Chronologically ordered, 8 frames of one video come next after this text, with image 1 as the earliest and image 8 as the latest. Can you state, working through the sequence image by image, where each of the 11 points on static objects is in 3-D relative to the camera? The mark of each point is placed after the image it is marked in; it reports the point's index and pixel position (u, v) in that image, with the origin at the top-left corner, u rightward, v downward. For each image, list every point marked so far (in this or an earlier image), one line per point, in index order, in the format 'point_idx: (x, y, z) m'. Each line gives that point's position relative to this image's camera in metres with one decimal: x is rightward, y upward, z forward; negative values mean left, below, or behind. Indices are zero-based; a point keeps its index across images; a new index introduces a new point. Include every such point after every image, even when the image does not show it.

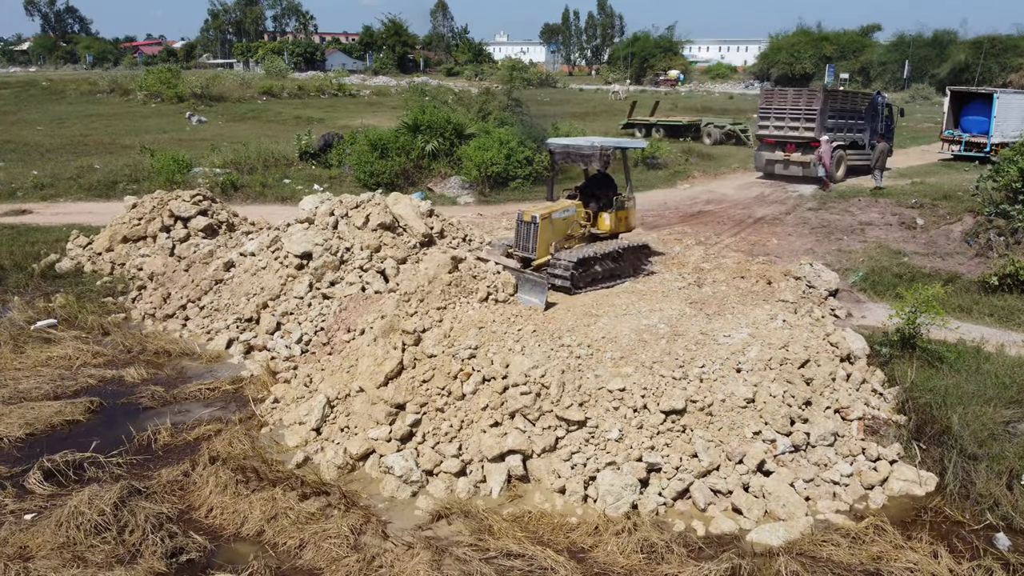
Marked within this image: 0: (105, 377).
0: (-4.7, -1.0, +8.4) m
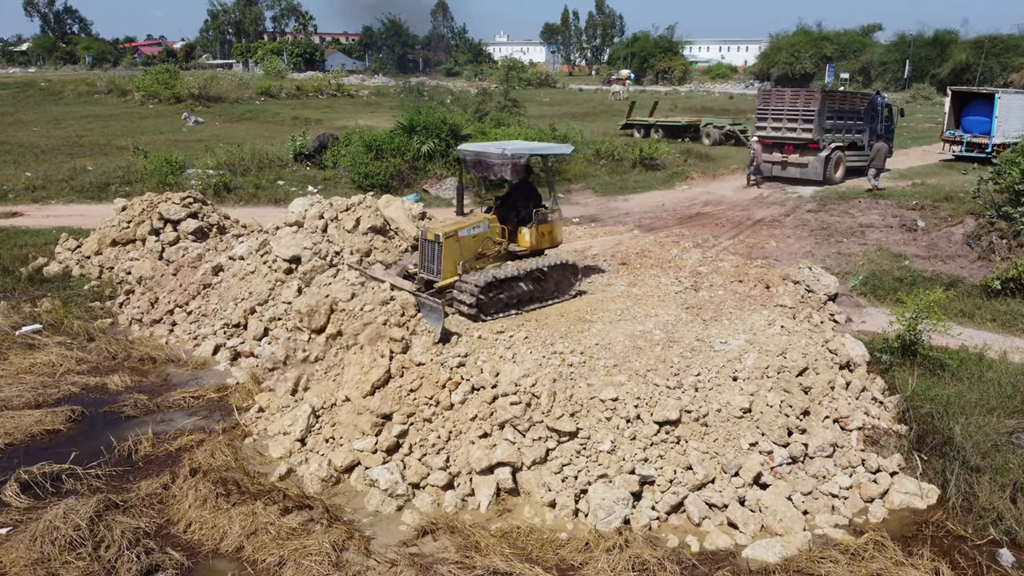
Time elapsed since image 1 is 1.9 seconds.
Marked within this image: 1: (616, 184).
0: (-4.8, -1.1, +8.3) m
1: (+2.6, +2.6, +18.4) m
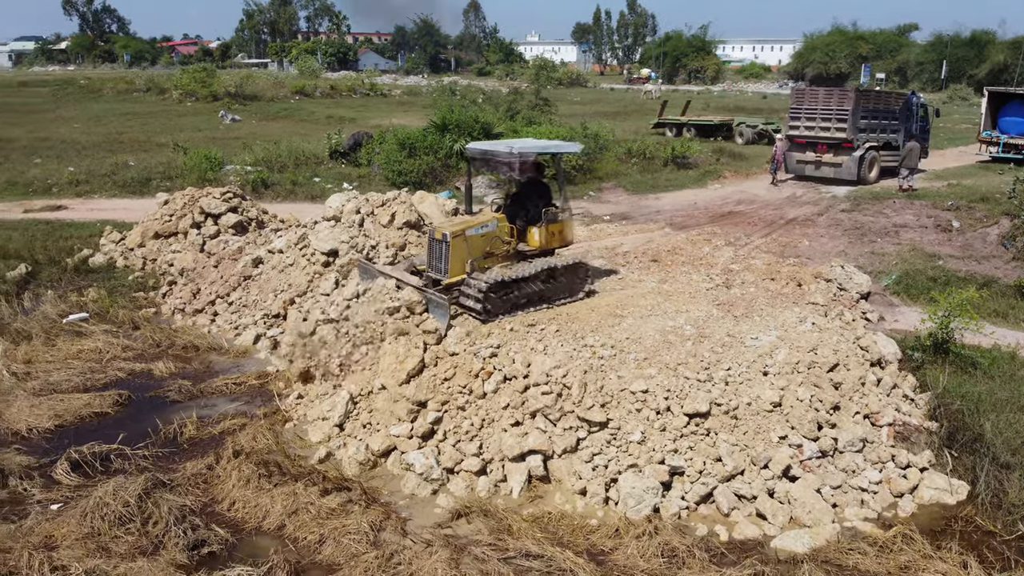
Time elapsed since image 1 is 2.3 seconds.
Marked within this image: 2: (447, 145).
0: (-4.4, -1.0, +8.6) m
1: (+3.4, +2.6, +18.4) m
2: (-1.6, +3.5, +18.3) m
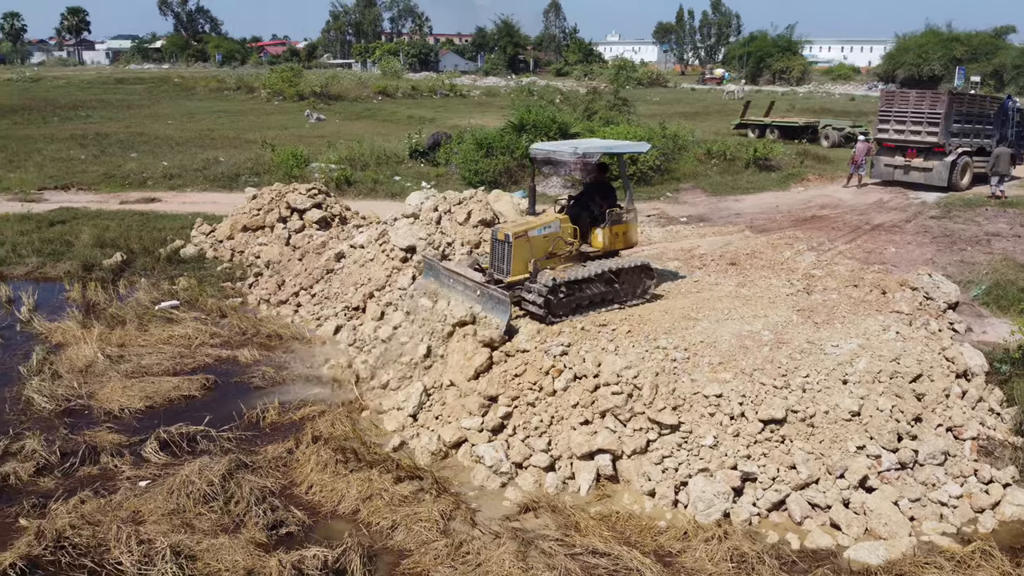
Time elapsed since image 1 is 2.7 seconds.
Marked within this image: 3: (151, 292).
0: (-3.6, -0.8, +9.0) m
1: (+5.2, +2.5, +18.1) m
2: (+0.3, +3.6, +18.5) m
3: (-5.5, -0.1, +11.2) m
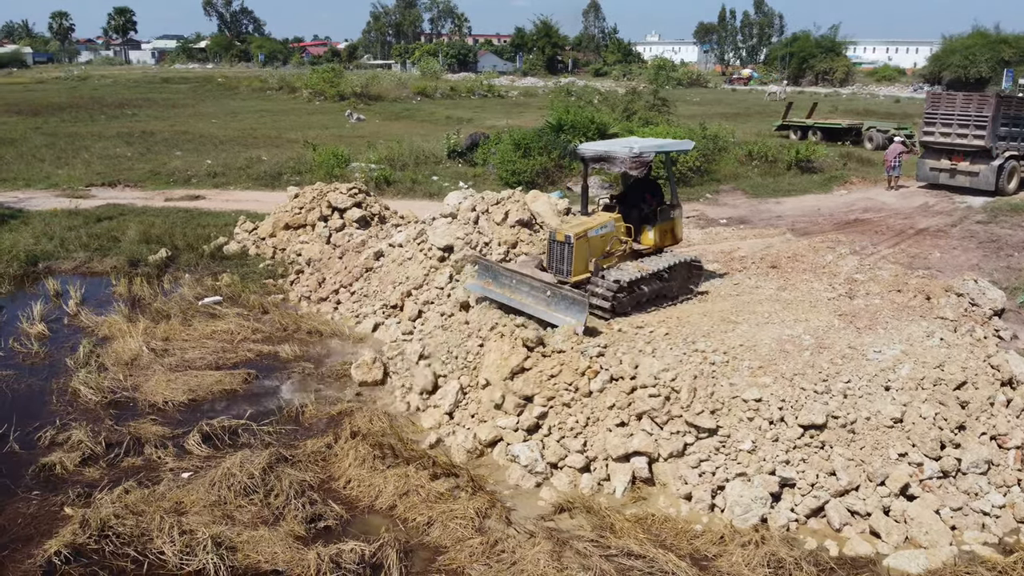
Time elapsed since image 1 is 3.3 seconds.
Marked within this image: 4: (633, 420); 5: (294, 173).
0: (-3.1, -0.8, +9.2) m
1: (+6.1, +2.4, +17.8) m
2: (+1.2, +3.5, +18.4) m
3: (-4.9, 0.0, +11.5) m
4: (+1.1, -1.2, +6.6) m
5: (-5.5, +2.9, +18.9) m
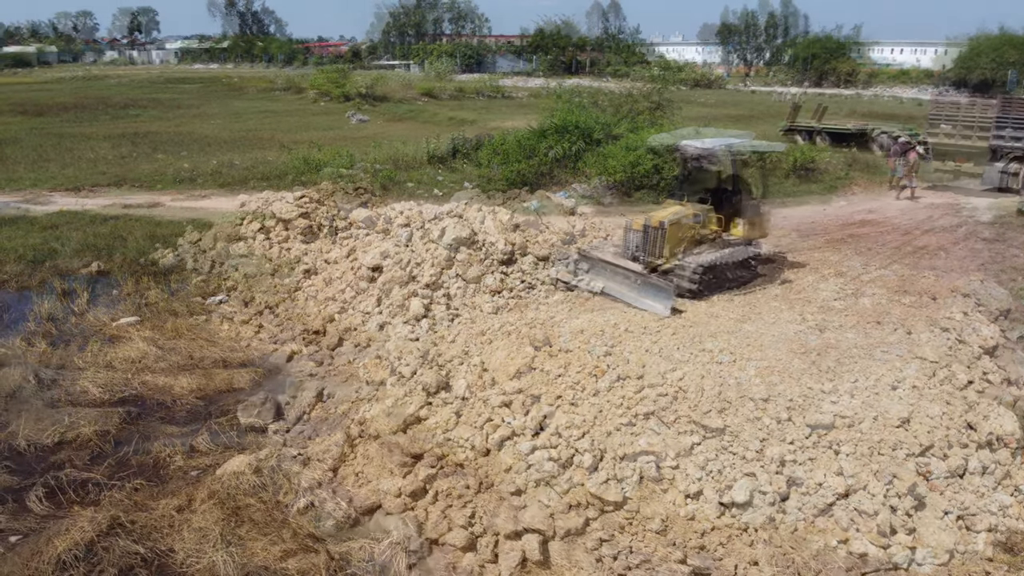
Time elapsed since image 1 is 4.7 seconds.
0: (-4.0, -1.1, +8.3) m
1: (+5.5, +2.0, +16.6) m
2: (+0.7, +3.2, +17.4) m
3: (-5.7, -0.2, +10.6) m
4: (+0.1, -1.5, +5.6) m
5: (-6.1, +2.7, +18.1) m
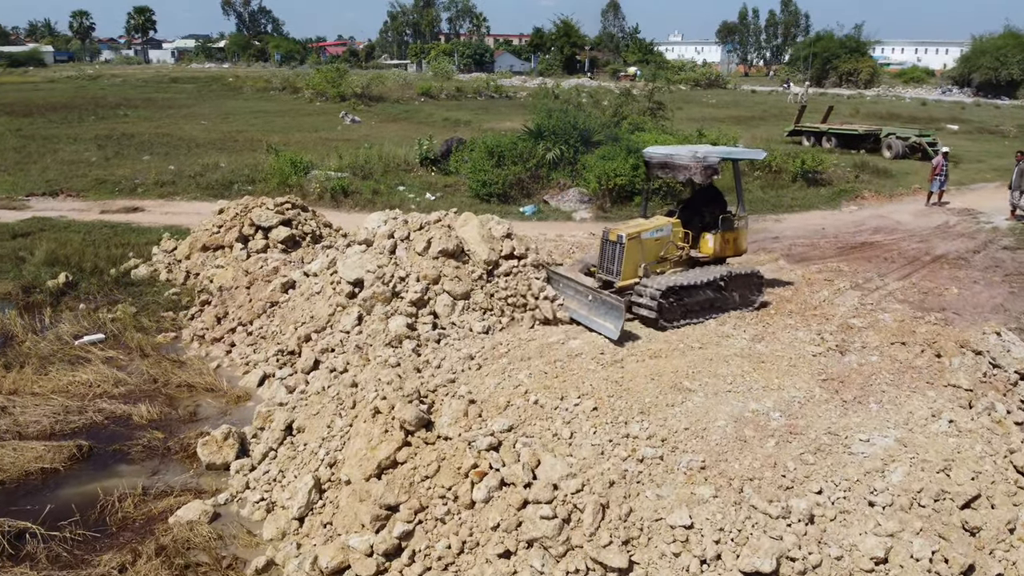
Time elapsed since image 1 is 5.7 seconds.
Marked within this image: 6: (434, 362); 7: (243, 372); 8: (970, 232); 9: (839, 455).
0: (-4.1, -1.3, +7.6) m
1: (+5.5, +1.9, +15.9) m
2: (+0.6, +3.0, +16.7) m
3: (-5.8, -0.4, +9.9) m
4: (+0.1, -1.7, +4.9) m
5: (-6.2, +2.5, +17.3) m
6: (-0.8, -0.7, +7.2) m
7: (-3.1, -1.0, +8.4) m
8: (+8.2, +1.0, +13.2) m
9: (+2.4, -1.2, +5.4) m
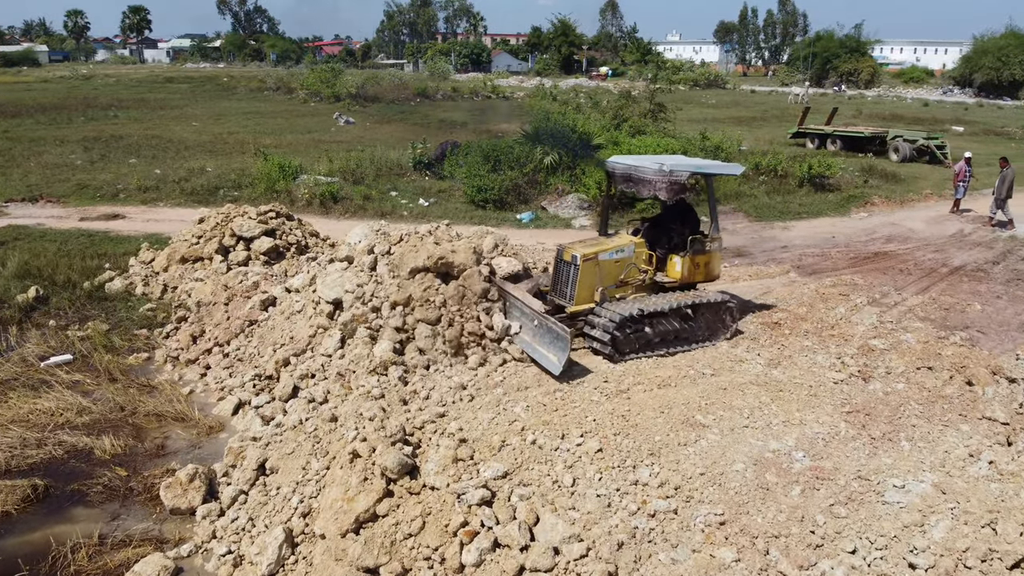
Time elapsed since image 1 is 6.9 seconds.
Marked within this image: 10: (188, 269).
0: (-4.1, -1.5, +7.0) m
1: (+5.4, +1.6, +15.3) m
2: (+0.5, +2.8, +16.1) m
3: (-5.8, -0.7, +9.3) m
4: (0.0, -1.9, +4.3) m
5: (-6.2, +2.3, +16.7) m
6: (-0.8, -0.9, +6.6) m
7: (-3.1, -1.2, +7.8) m
8: (+8.1, +0.8, +12.6) m
9: (+2.3, -1.5, +4.8) m
10: (-4.7, +0.3, +10.7) m
